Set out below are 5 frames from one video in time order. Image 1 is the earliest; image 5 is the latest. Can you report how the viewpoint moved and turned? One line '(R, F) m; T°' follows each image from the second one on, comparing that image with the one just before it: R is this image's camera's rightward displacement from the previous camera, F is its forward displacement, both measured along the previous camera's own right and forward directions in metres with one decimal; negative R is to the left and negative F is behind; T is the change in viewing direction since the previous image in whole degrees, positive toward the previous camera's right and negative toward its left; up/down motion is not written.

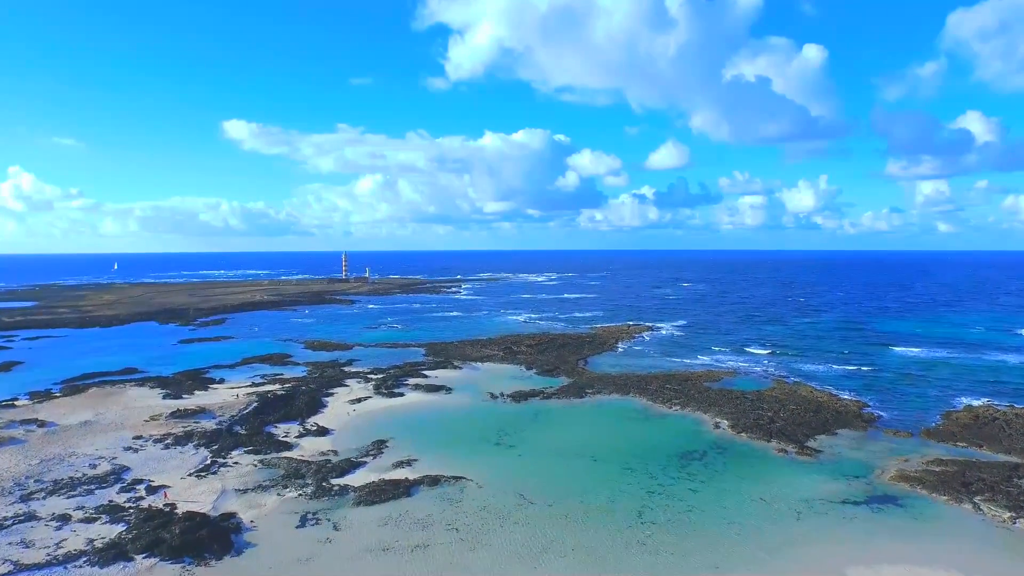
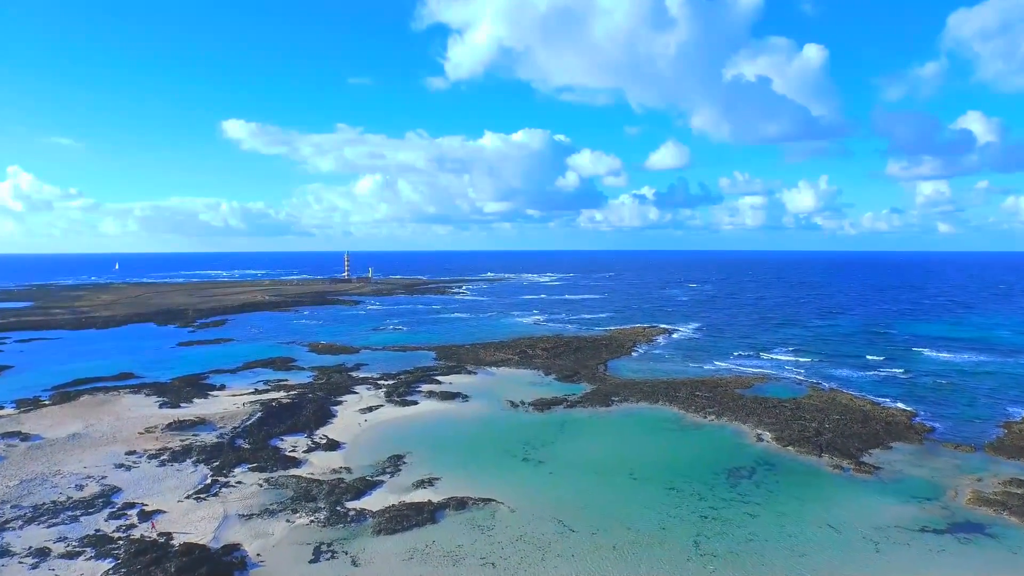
(-1.2, +2.1) m; 0°
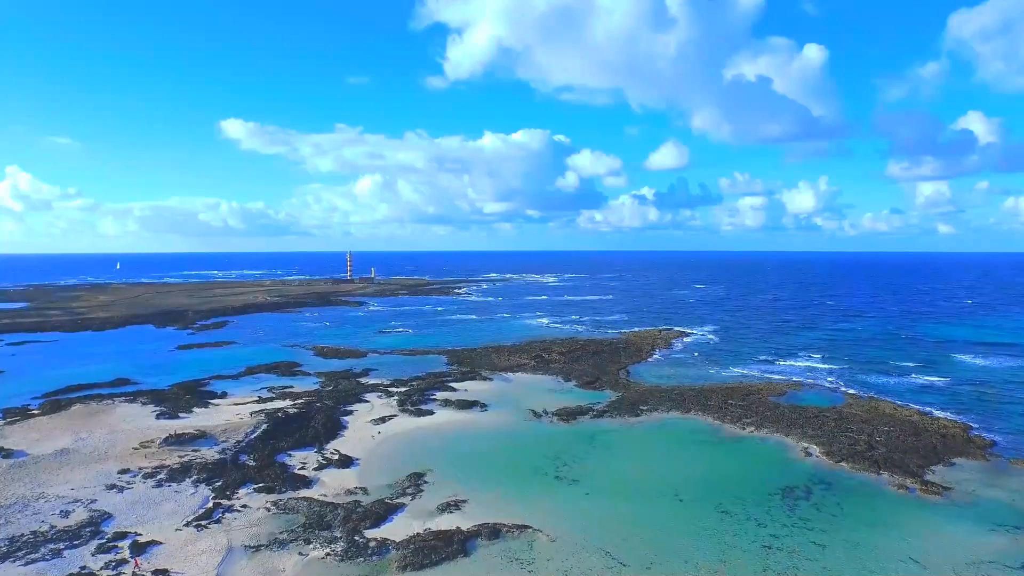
(-1.2, +1.9) m; 0°
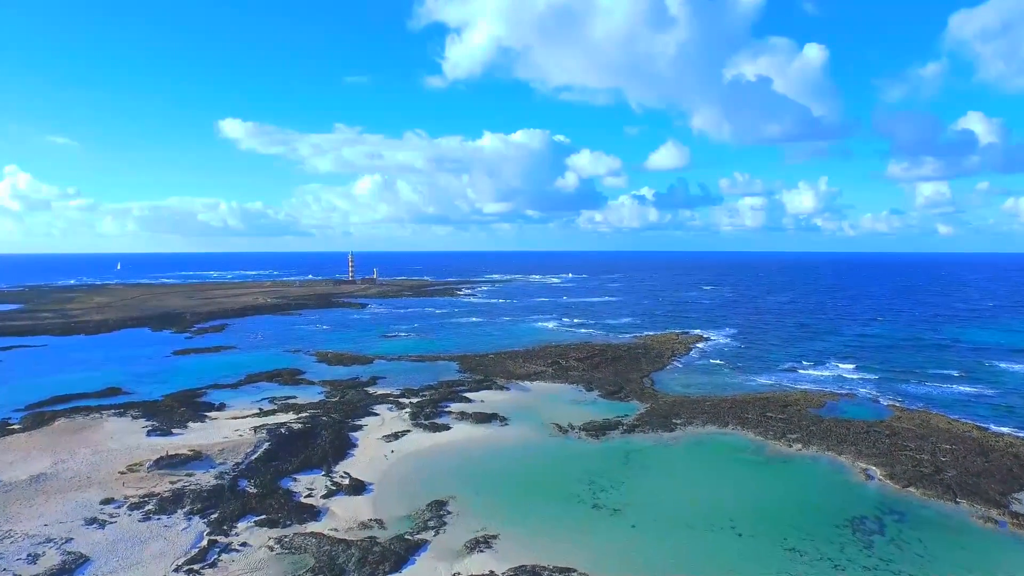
(-1.2, +2.2) m; 0°
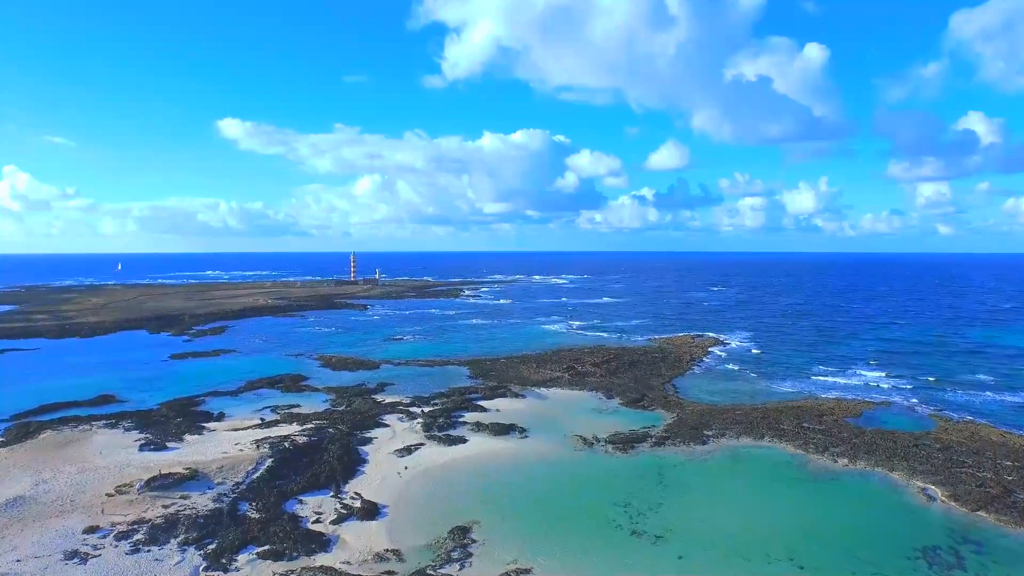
(-1.0, +1.8) m; 0°
